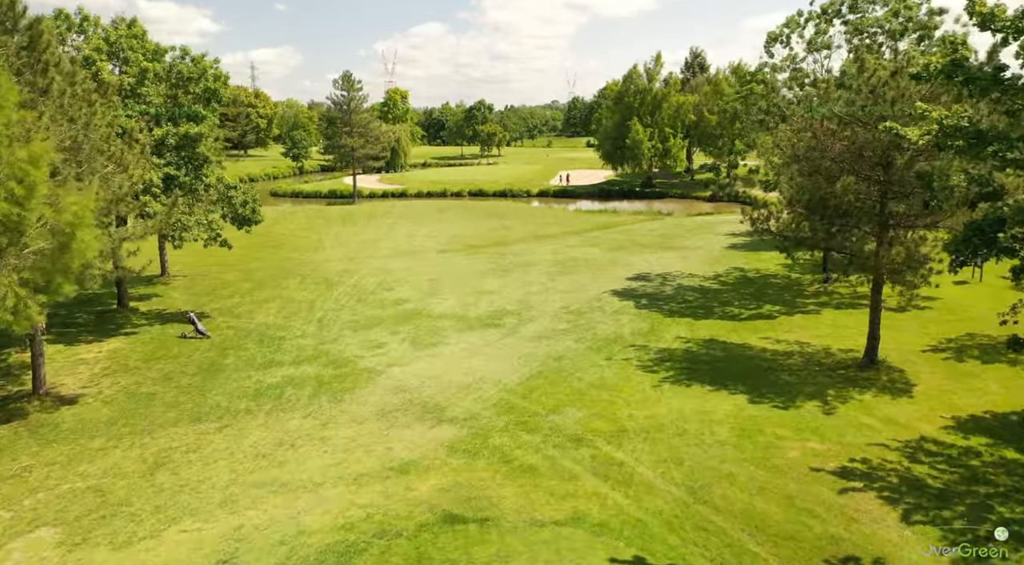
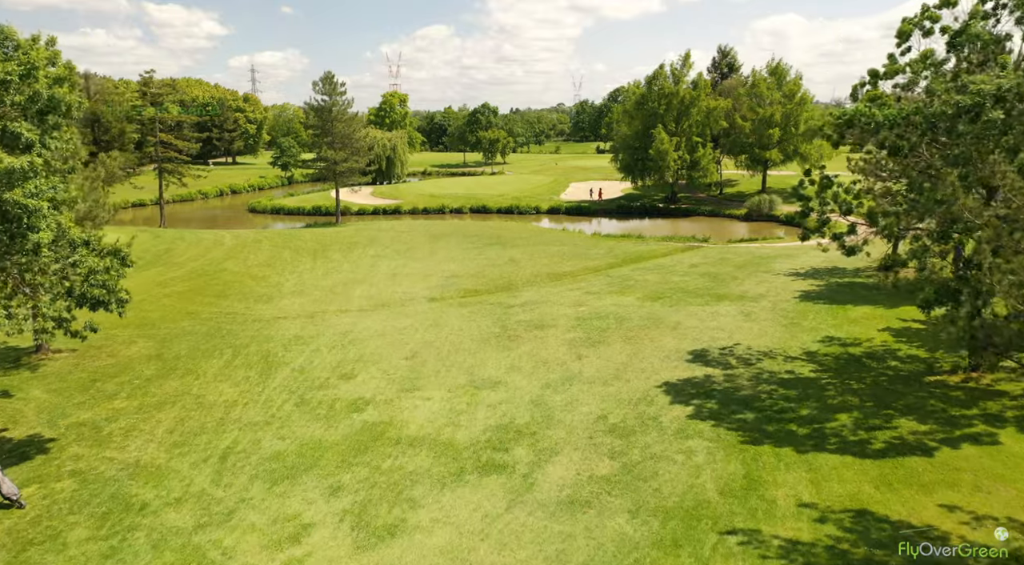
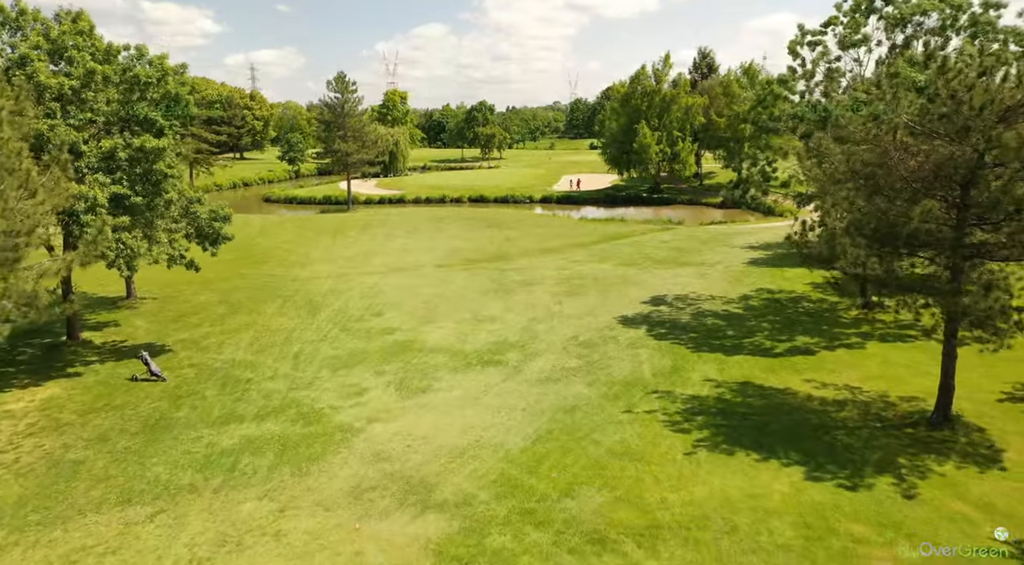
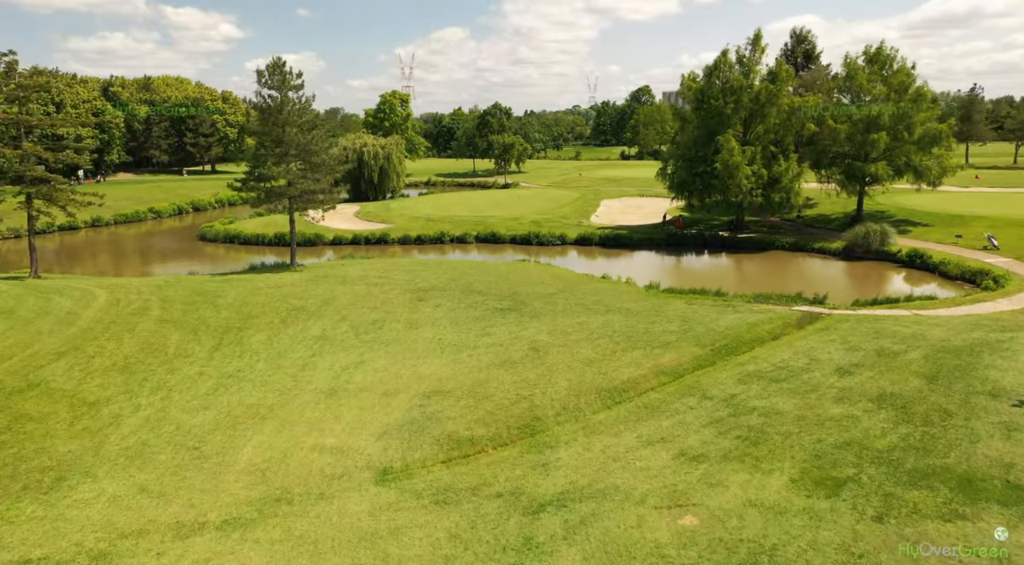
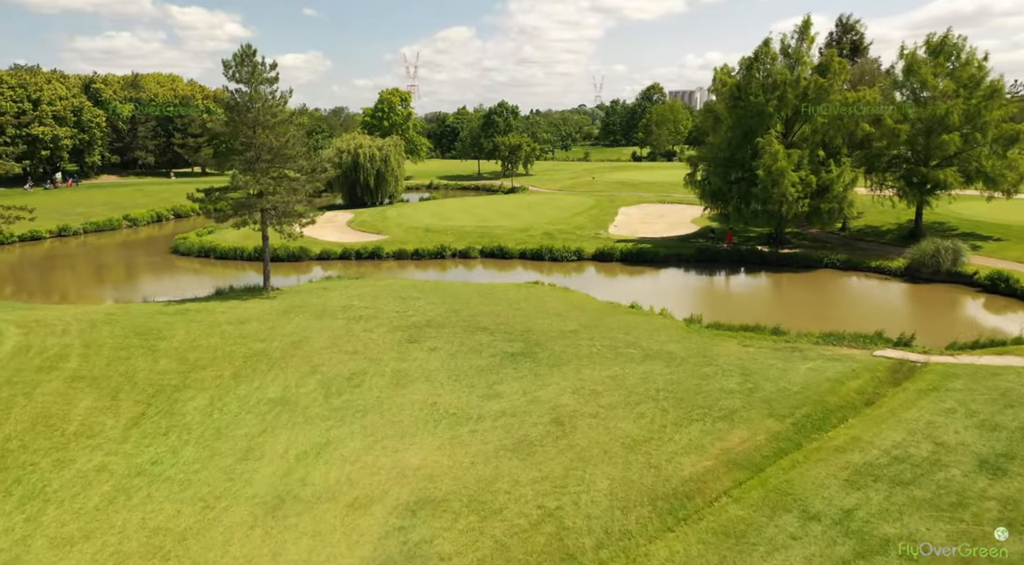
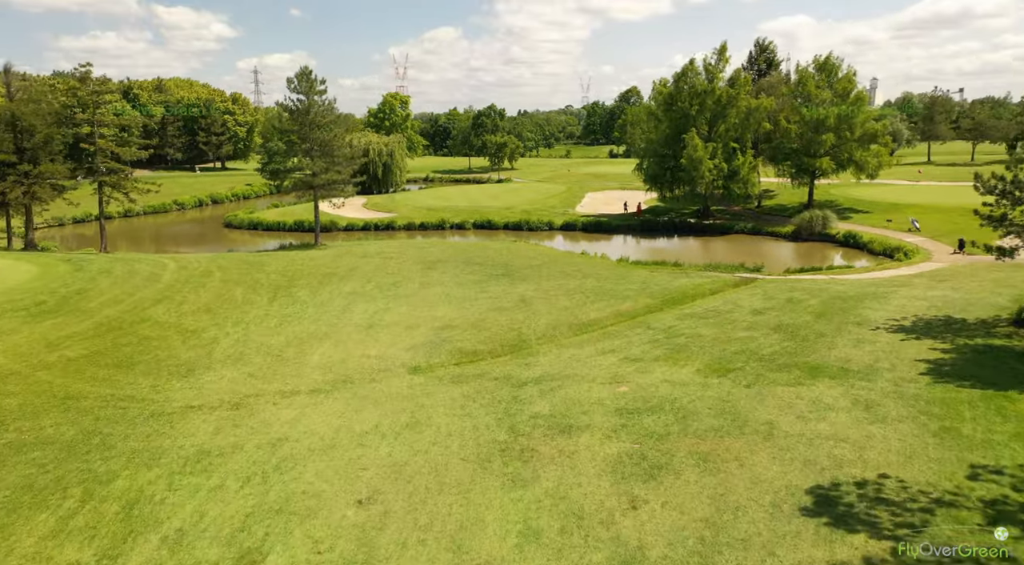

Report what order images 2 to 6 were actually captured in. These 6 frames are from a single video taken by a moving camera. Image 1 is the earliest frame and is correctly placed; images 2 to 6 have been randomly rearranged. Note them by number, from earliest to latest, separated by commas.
3, 2, 6, 4, 5
